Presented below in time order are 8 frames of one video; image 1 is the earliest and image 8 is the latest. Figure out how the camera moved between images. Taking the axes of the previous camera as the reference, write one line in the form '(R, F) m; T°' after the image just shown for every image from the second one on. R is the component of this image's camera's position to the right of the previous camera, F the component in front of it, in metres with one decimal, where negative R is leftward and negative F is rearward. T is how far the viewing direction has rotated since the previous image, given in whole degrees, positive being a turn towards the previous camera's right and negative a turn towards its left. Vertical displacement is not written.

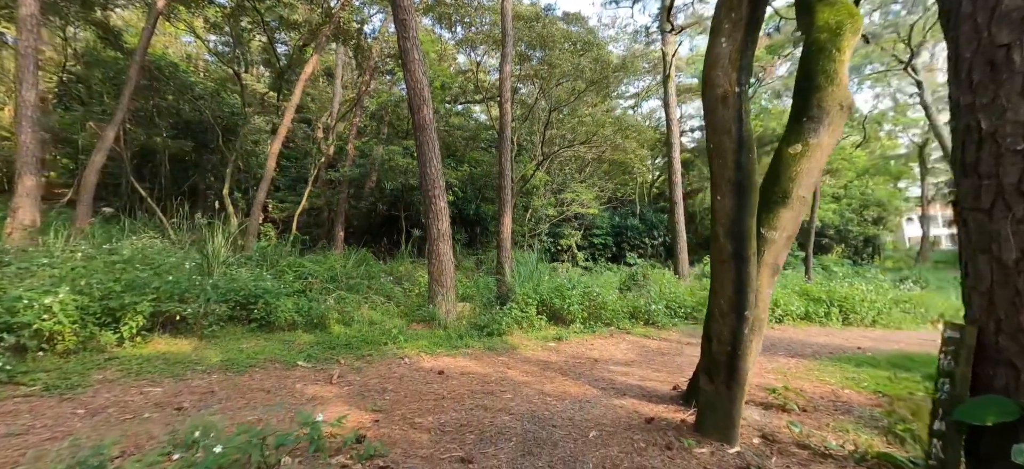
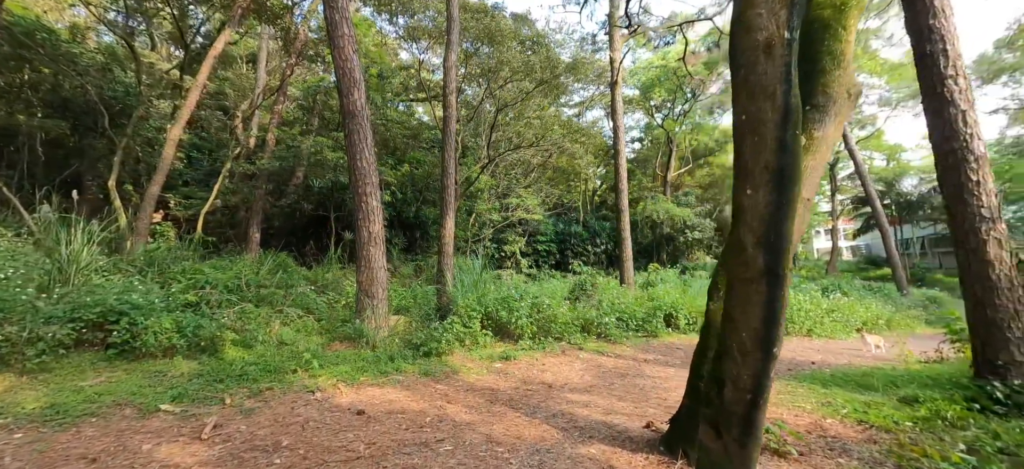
(0.0, +0.7) m; +7°
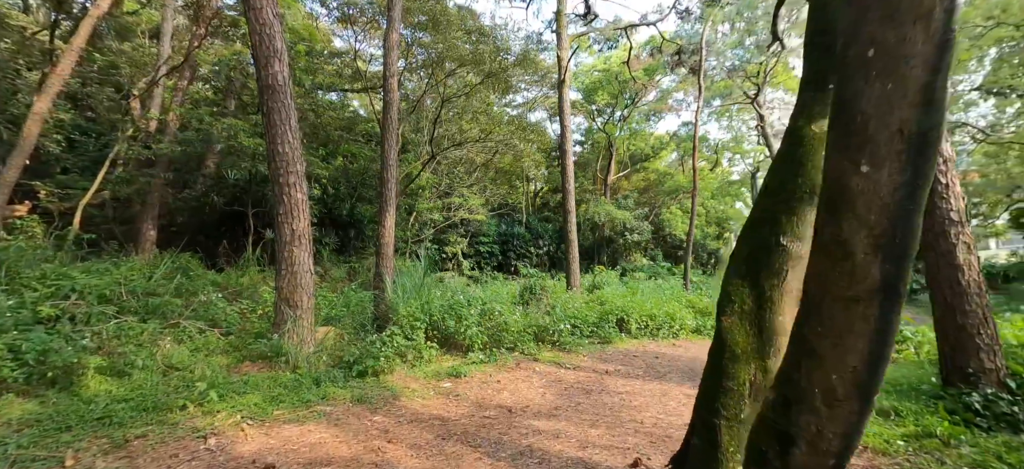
(-0.1, +0.7) m; +7°
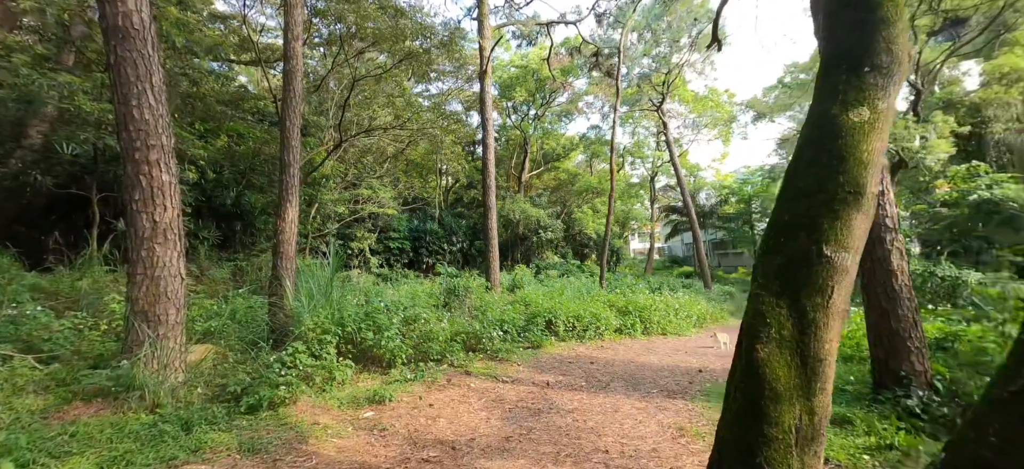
(-0.2, +0.7) m; +11°
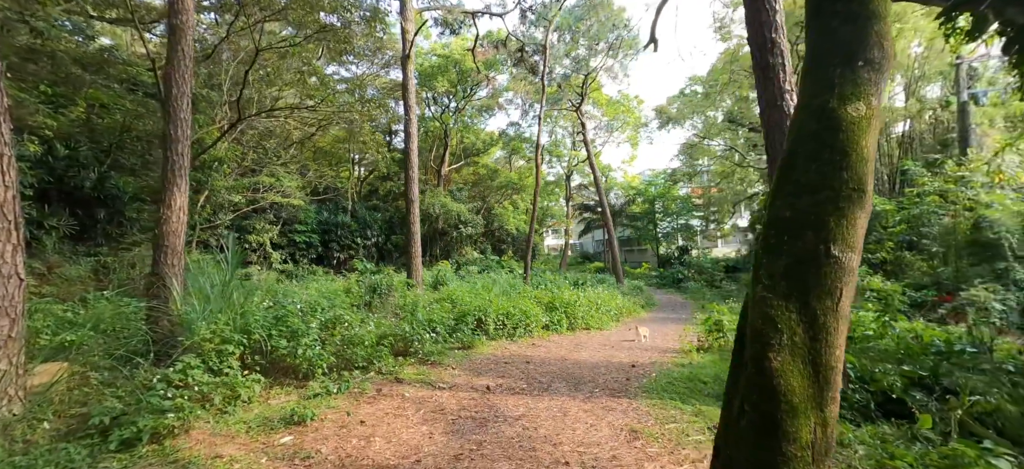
(-0.2, +0.4) m; +10°
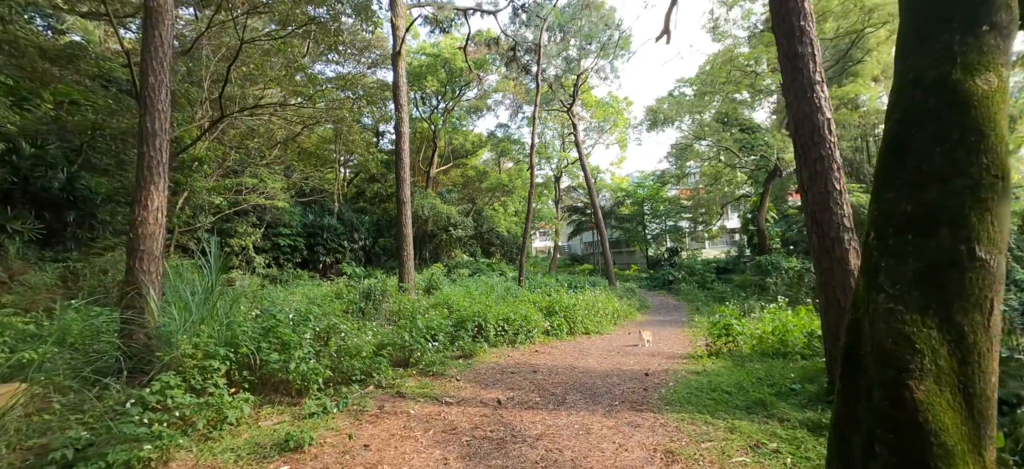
(-0.2, +0.4) m; +2°
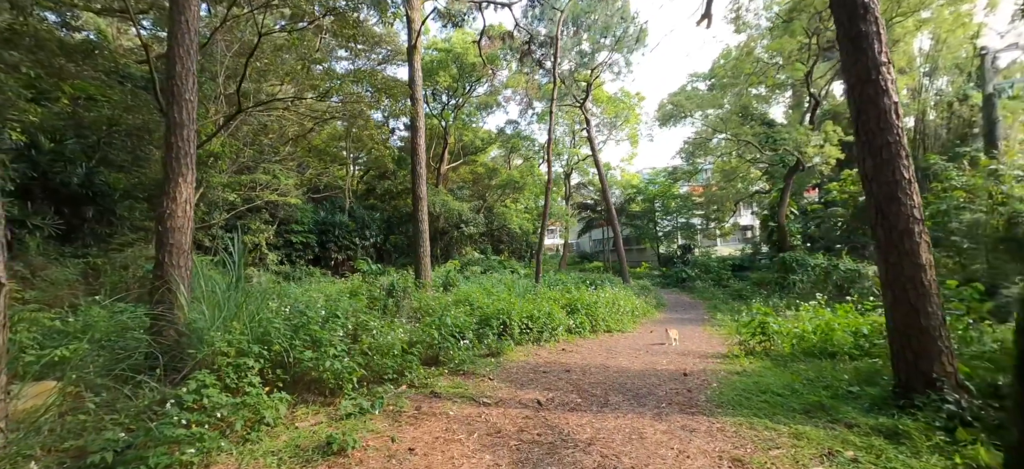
(-0.3, +0.2) m; -1°
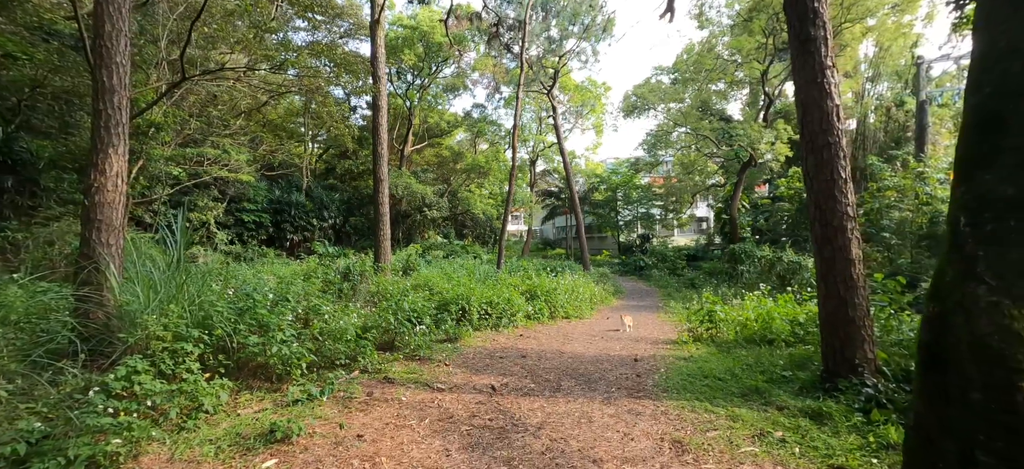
(+0.1, 0.0) m; +4°
